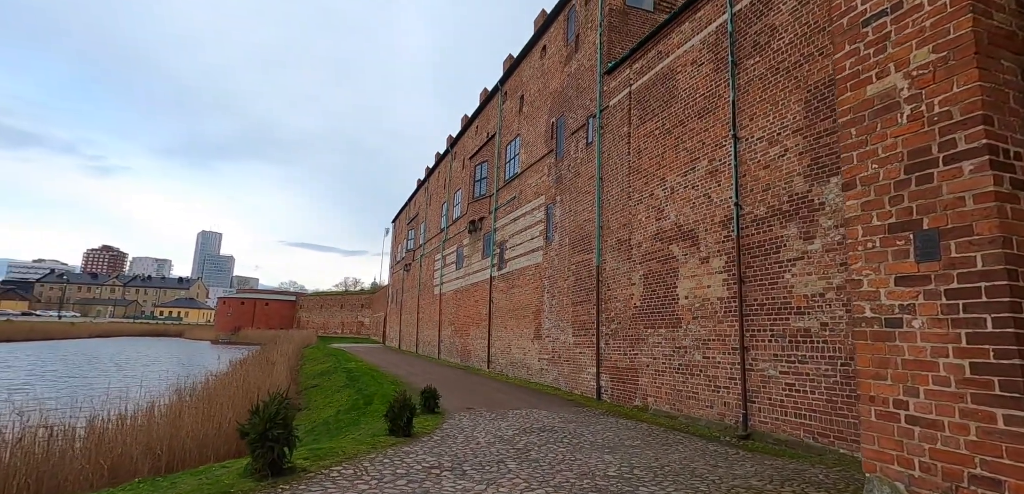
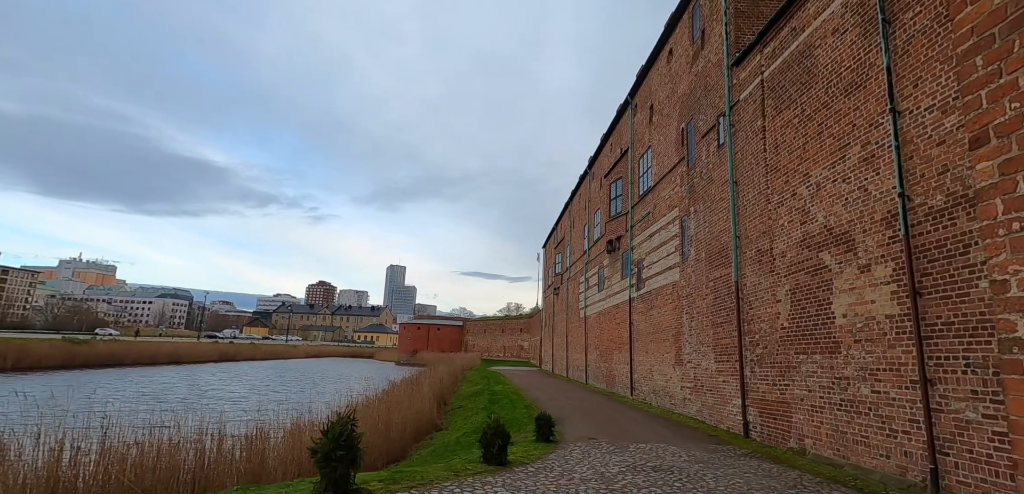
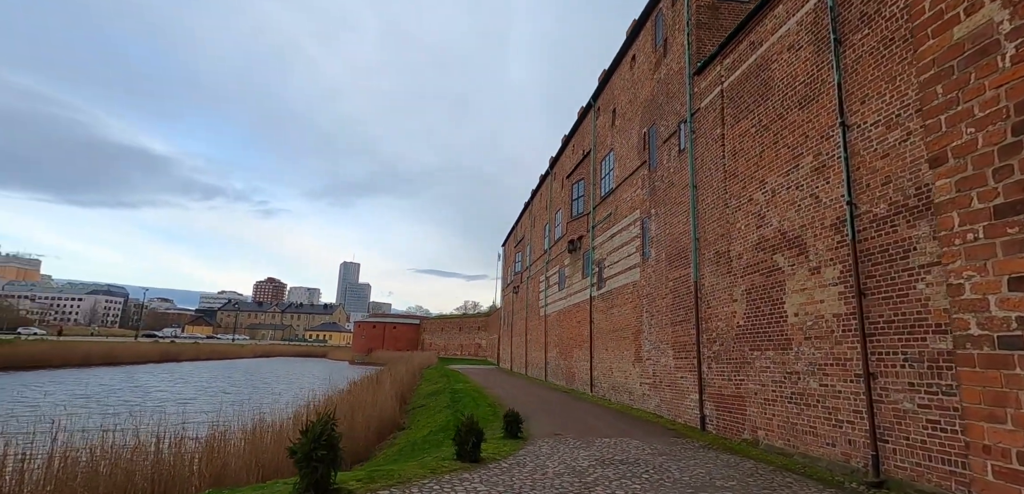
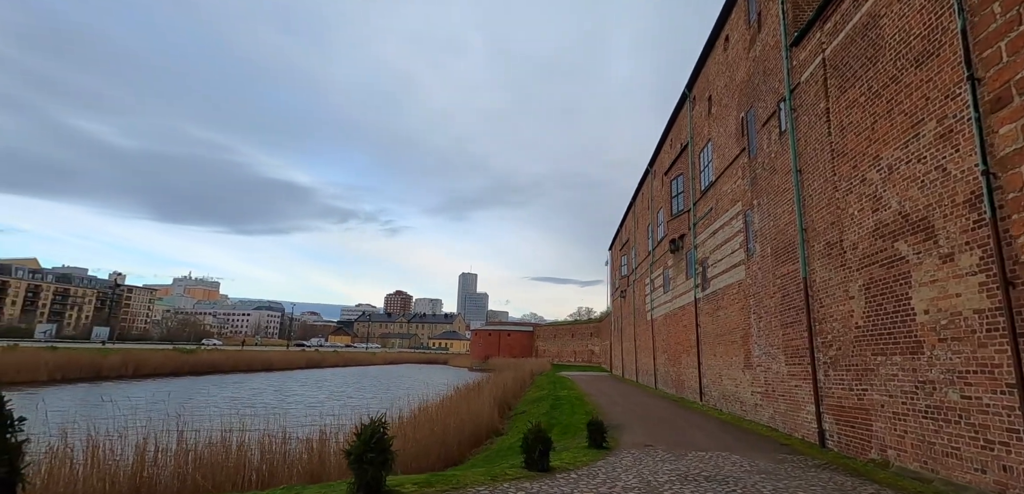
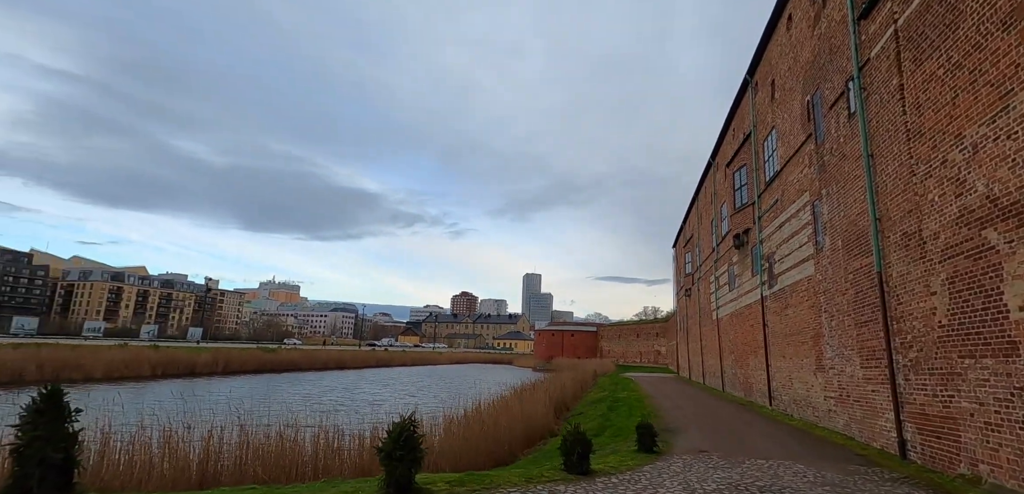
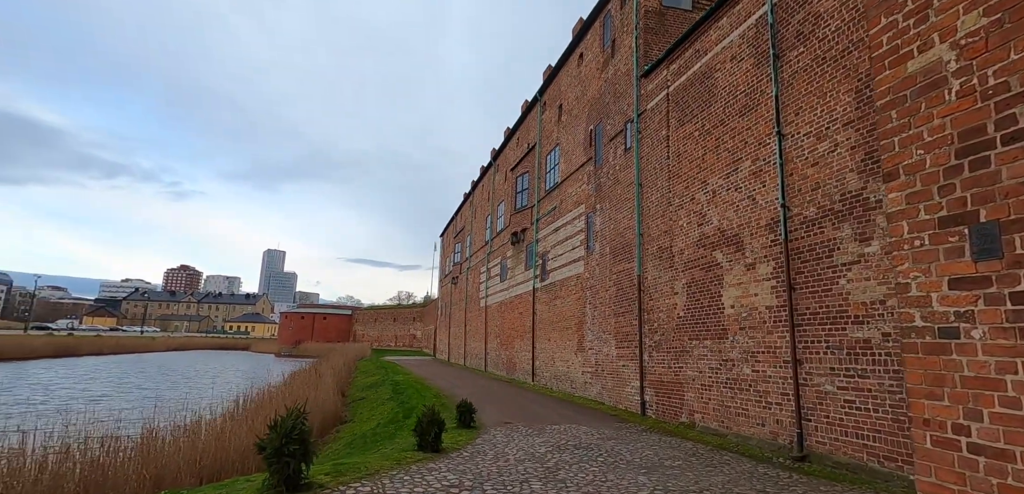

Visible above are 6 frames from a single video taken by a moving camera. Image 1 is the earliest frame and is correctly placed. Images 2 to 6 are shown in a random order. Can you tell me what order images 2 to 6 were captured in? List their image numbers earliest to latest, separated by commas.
6, 3, 2, 4, 5
